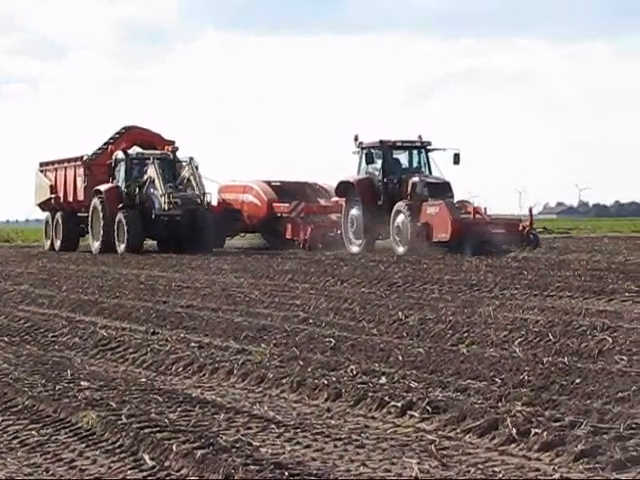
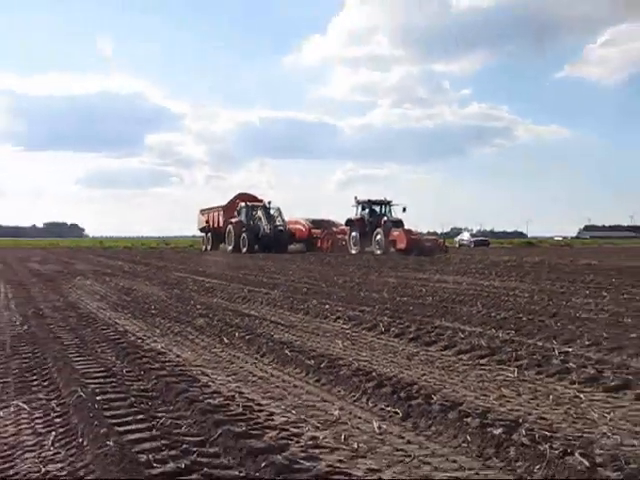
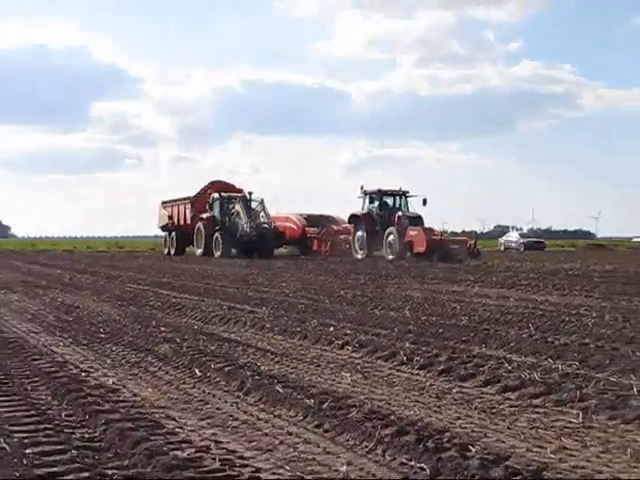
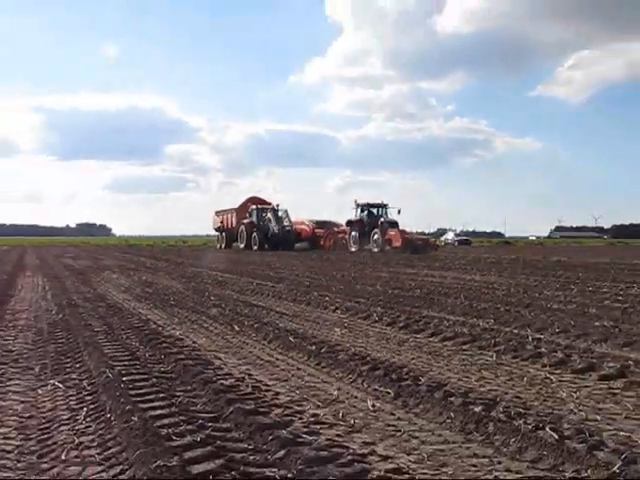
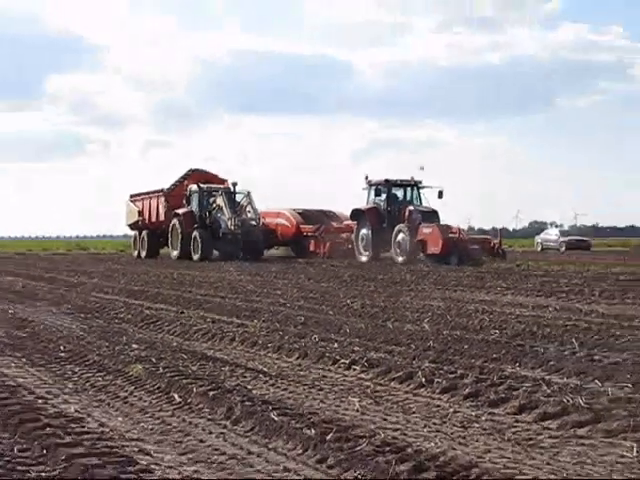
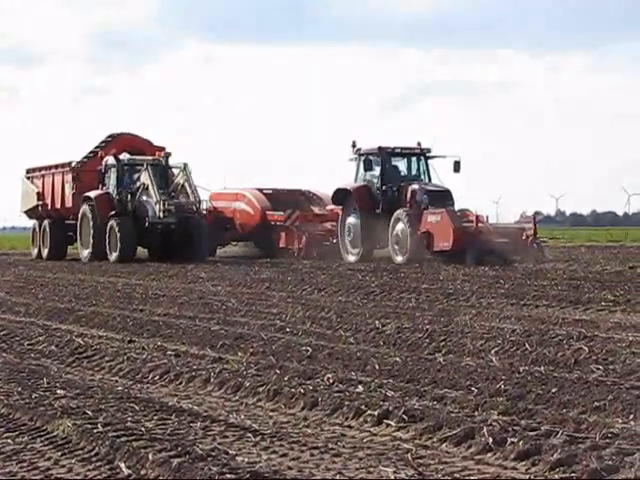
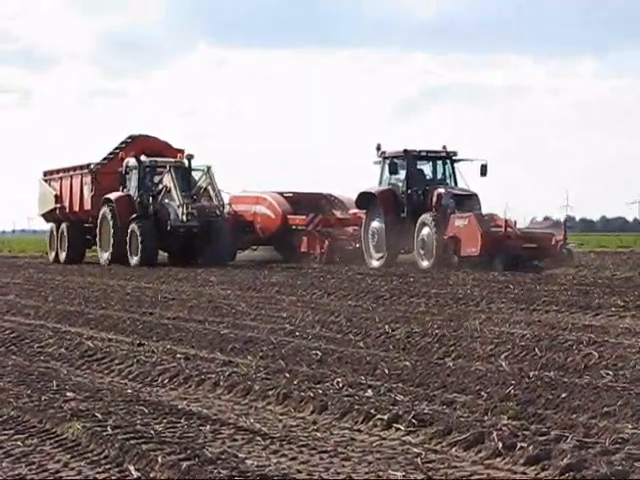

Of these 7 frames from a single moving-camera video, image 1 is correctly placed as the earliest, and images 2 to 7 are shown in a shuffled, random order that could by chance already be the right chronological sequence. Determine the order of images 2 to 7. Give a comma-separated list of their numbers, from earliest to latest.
6, 7, 5, 3, 2, 4
